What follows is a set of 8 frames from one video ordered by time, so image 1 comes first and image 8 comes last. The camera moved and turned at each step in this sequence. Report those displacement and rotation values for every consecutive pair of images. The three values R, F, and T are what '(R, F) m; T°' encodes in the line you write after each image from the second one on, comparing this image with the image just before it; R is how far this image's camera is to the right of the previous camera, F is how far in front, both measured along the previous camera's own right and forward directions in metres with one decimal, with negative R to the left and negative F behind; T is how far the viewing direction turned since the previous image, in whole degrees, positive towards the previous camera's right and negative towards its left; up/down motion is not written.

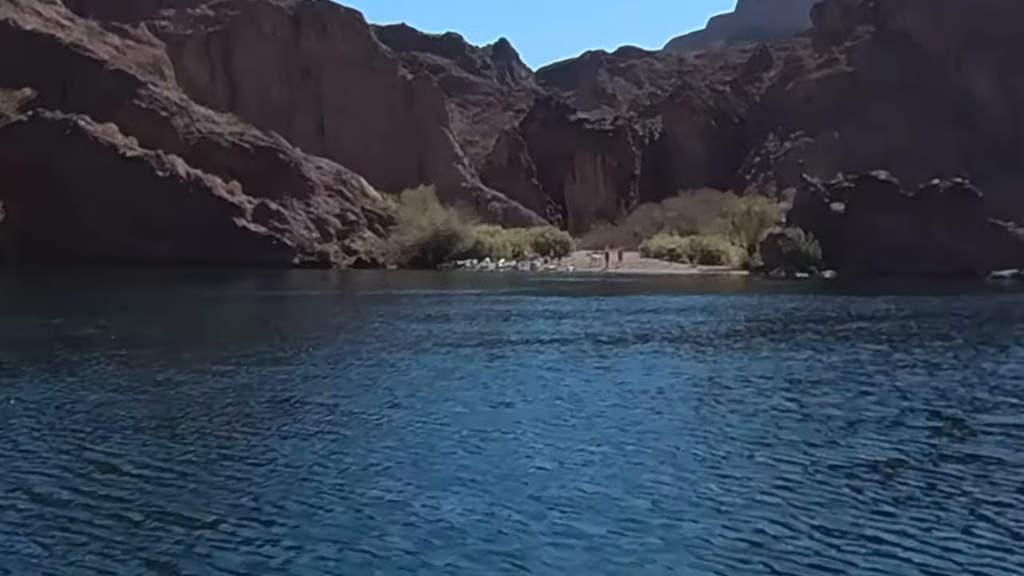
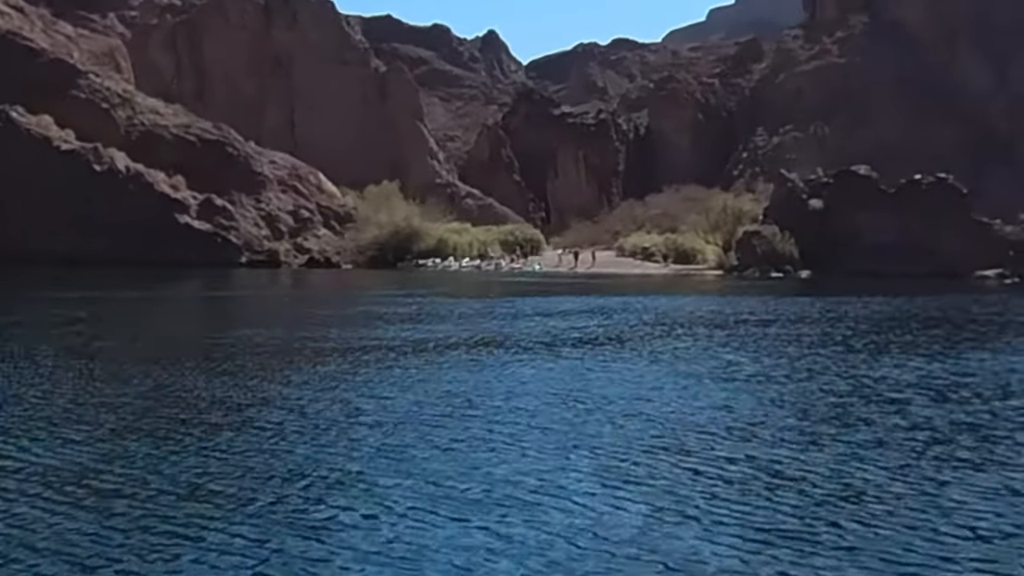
(+4.6, +3.7) m; -2°
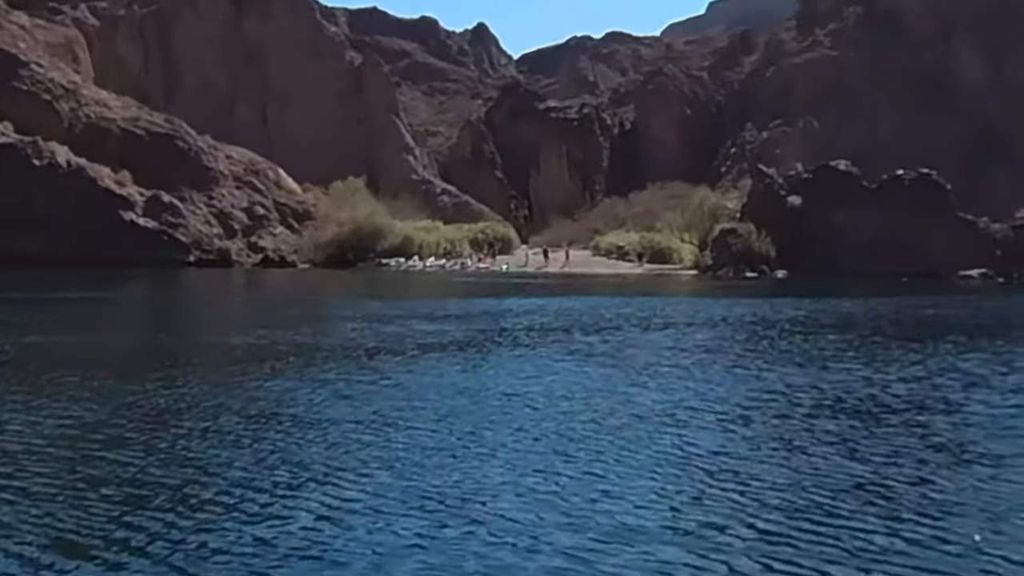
(+4.0, +3.3) m; -1°
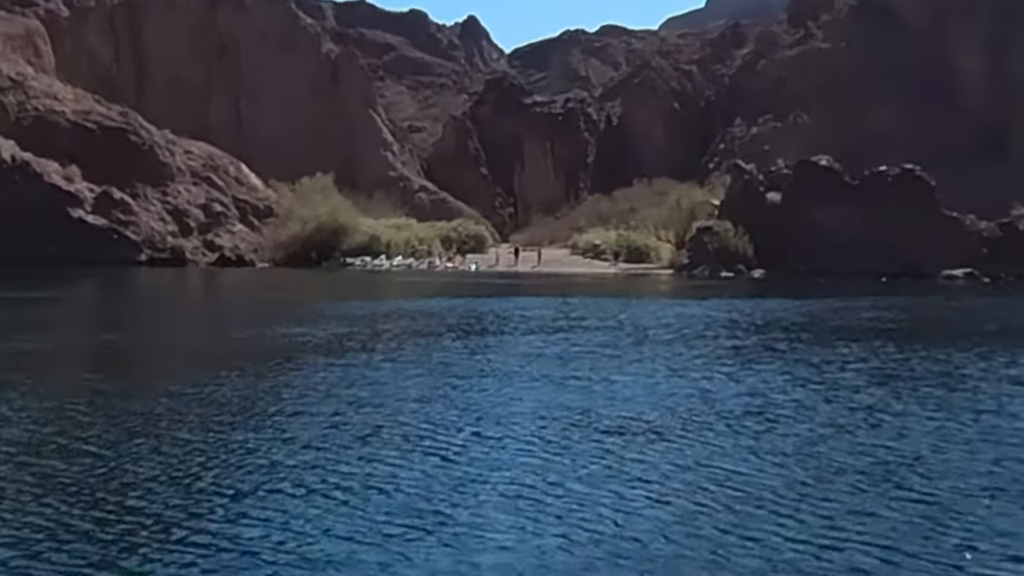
(+3.5, +2.9) m; -1°
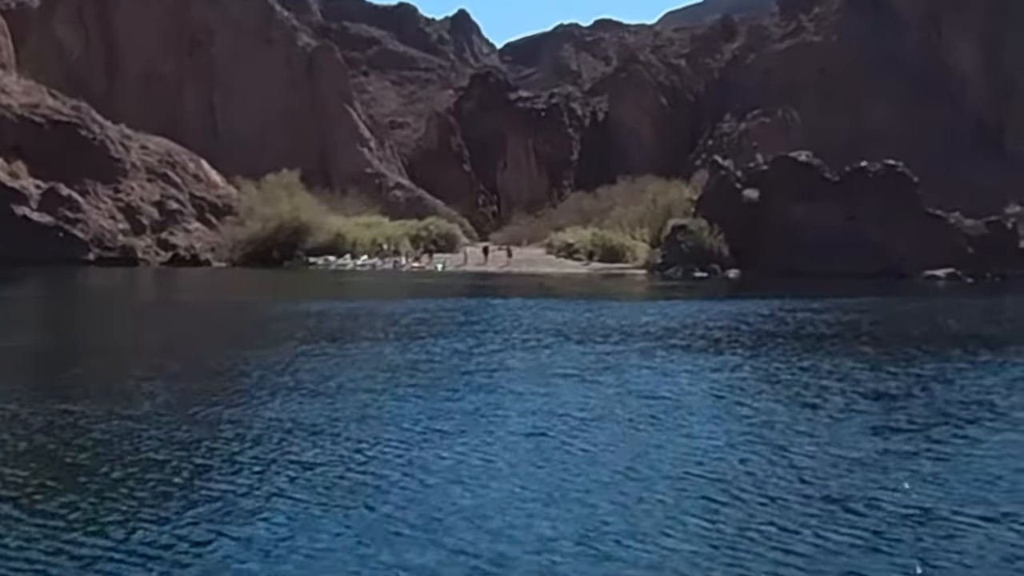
(+3.4, +2.9) m; -1°
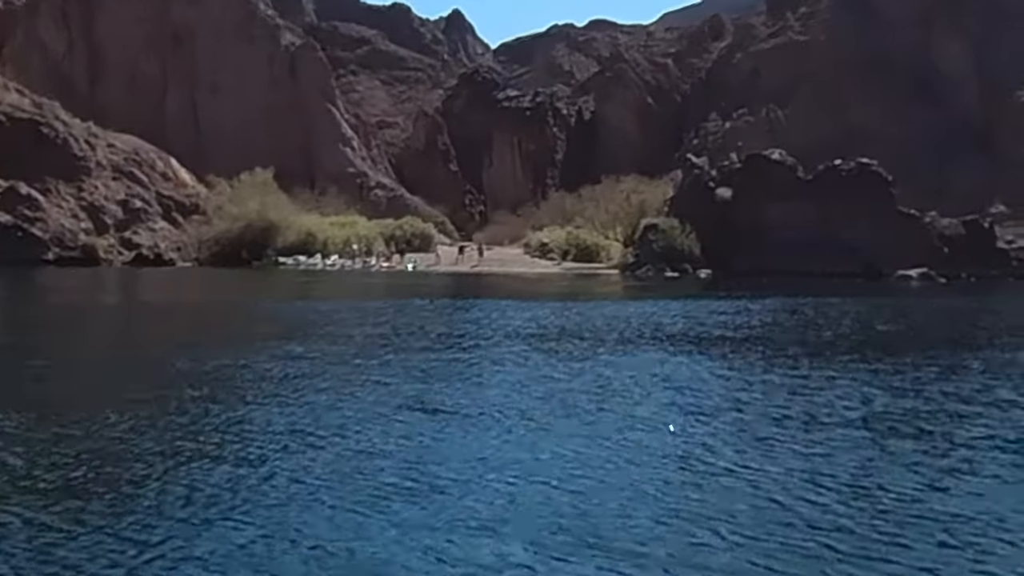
(+3.4, +1.1) m; -1°
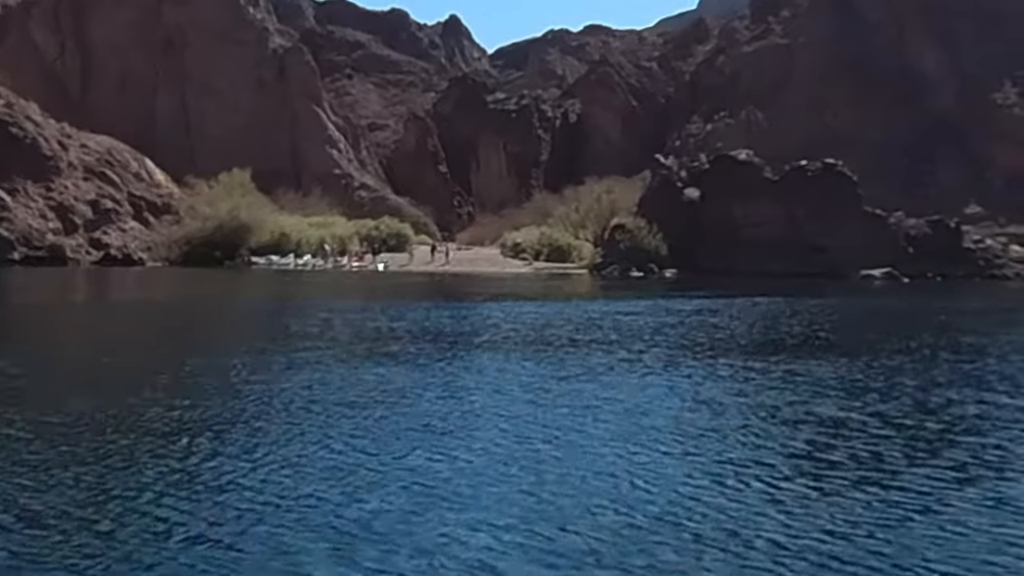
(+3.9, -0.1) m; -2°
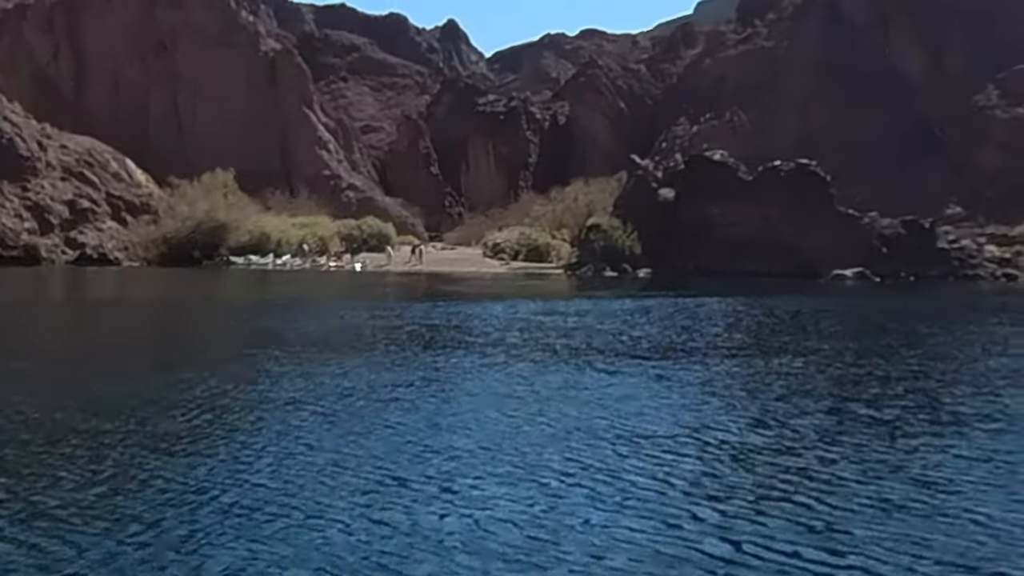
(+3.1, 0.0) m; -1°
